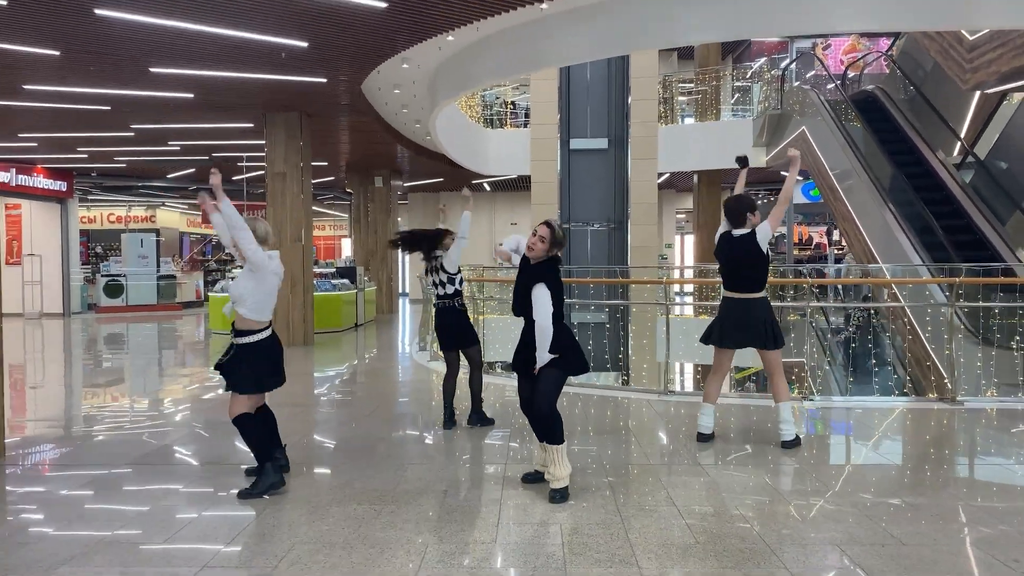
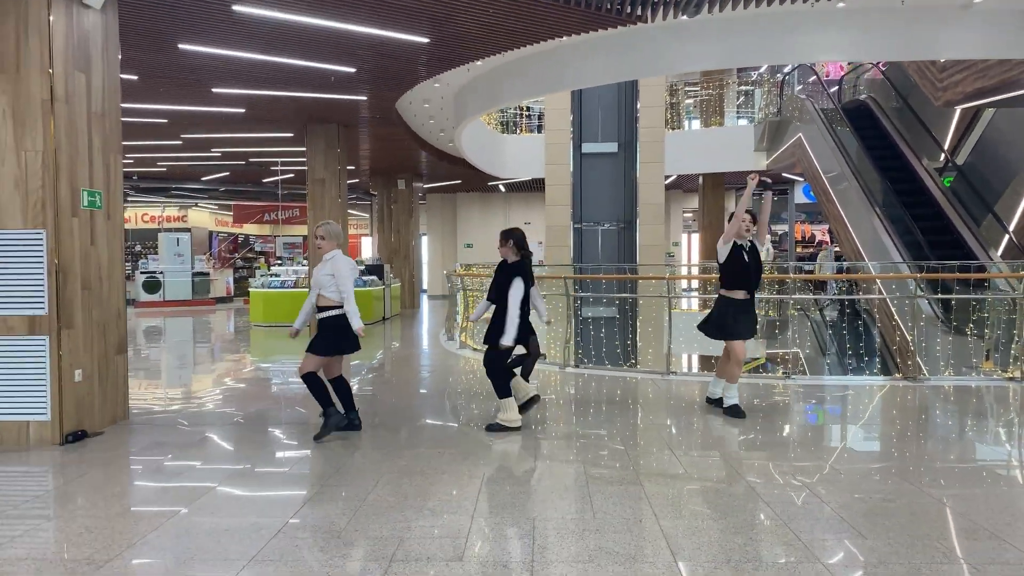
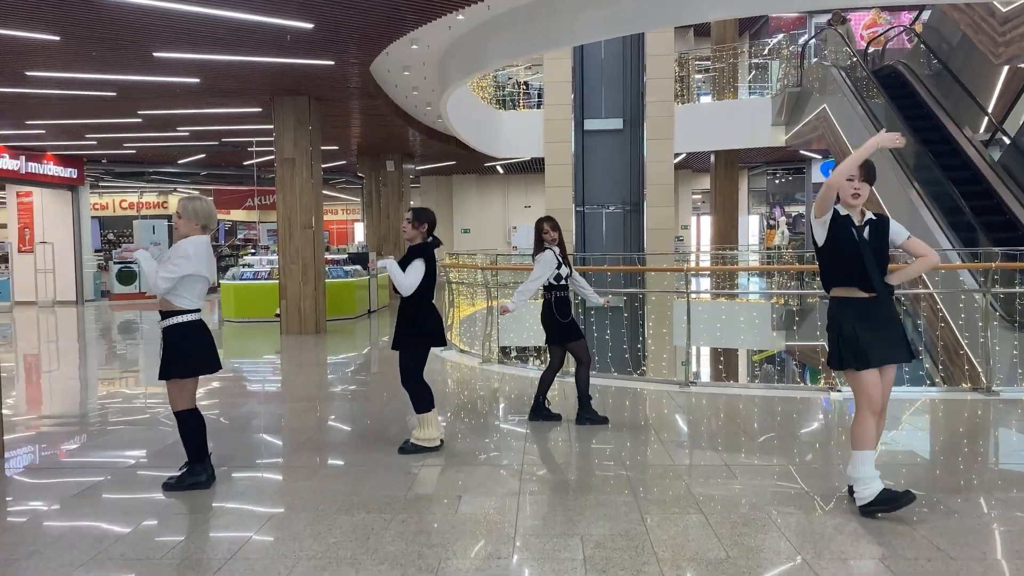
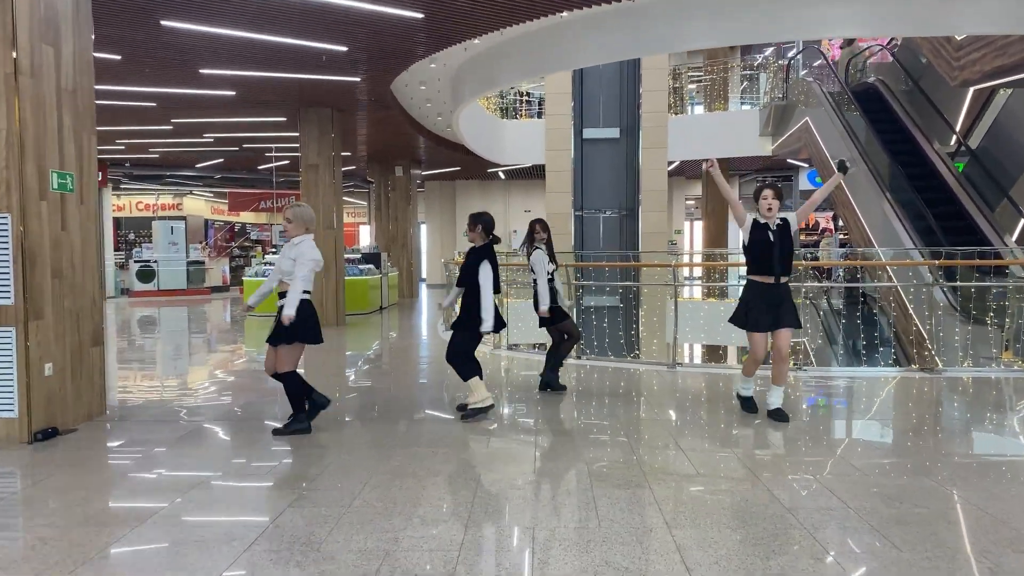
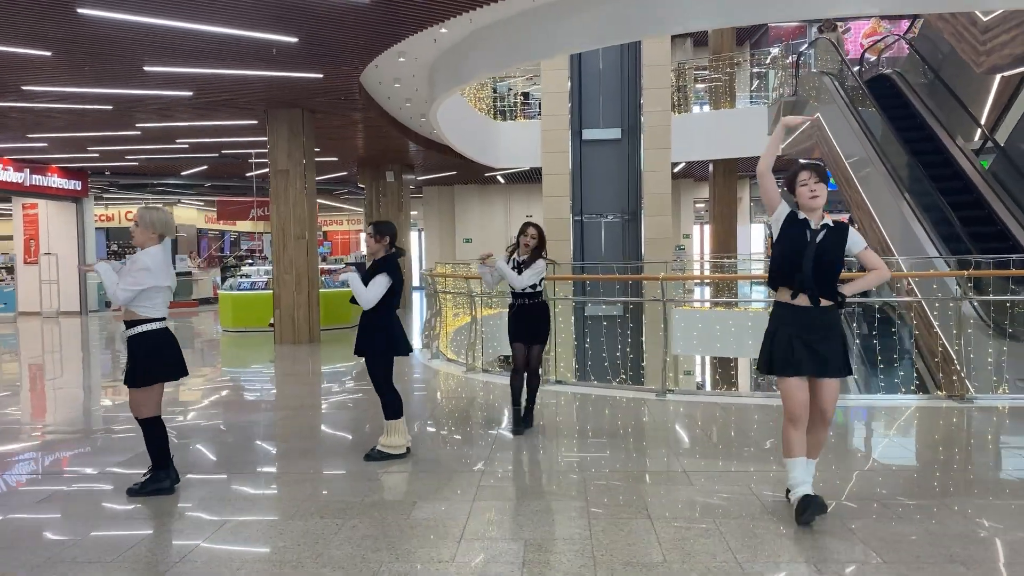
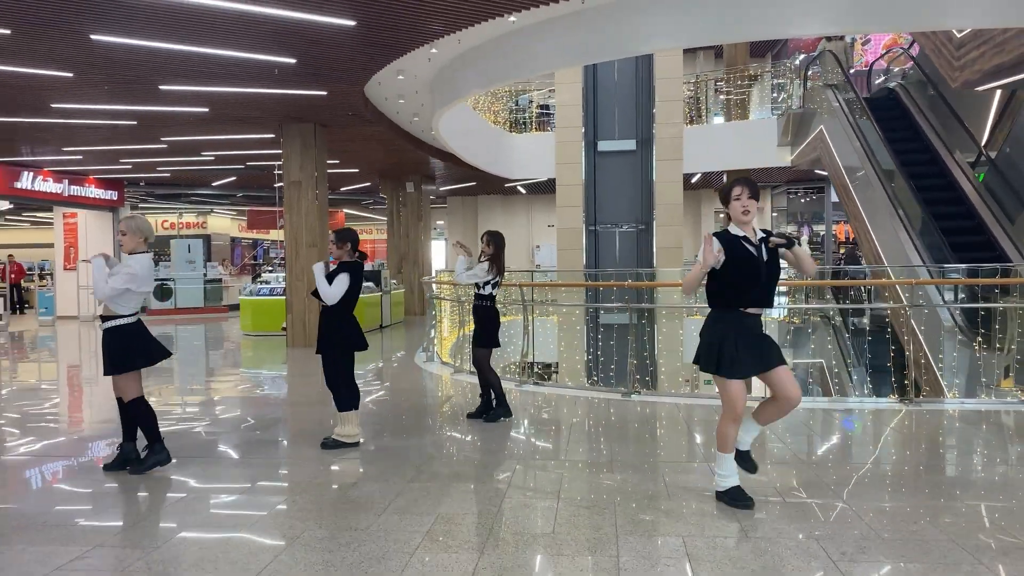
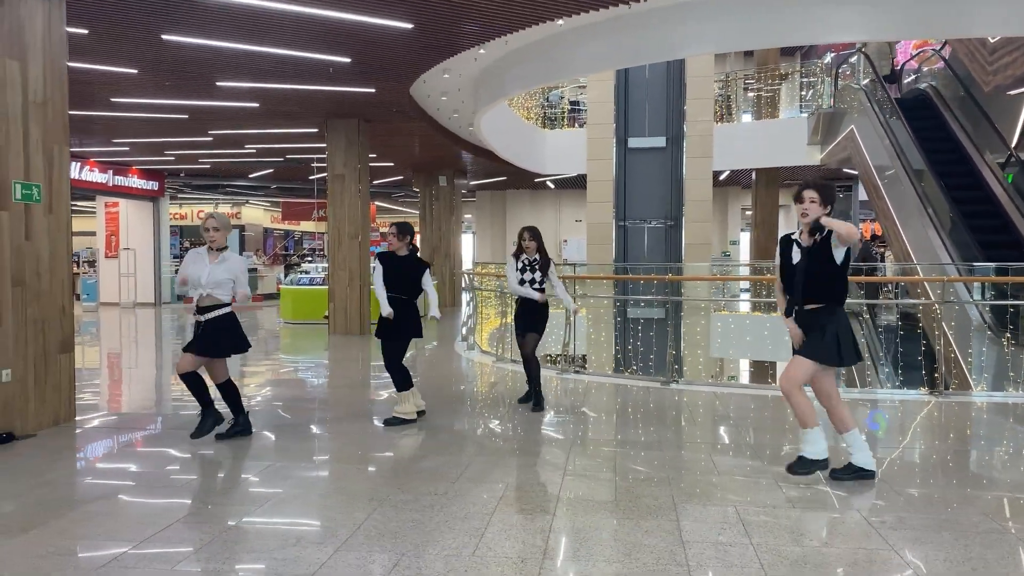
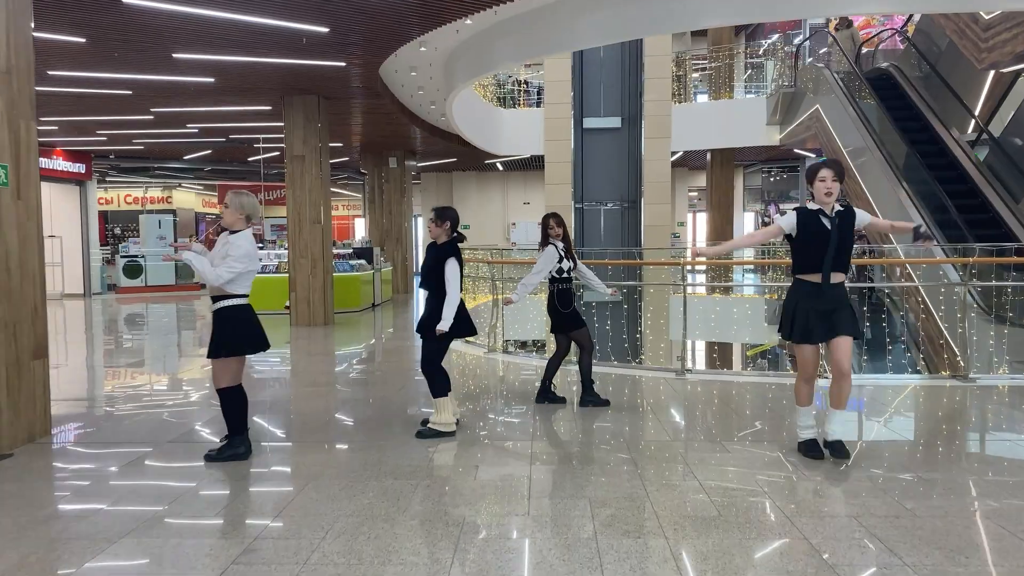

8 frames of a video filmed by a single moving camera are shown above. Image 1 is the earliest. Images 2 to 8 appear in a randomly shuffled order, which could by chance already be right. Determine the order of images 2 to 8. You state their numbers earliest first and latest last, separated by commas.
2, 4, 8, 3, 5, 6, 7
